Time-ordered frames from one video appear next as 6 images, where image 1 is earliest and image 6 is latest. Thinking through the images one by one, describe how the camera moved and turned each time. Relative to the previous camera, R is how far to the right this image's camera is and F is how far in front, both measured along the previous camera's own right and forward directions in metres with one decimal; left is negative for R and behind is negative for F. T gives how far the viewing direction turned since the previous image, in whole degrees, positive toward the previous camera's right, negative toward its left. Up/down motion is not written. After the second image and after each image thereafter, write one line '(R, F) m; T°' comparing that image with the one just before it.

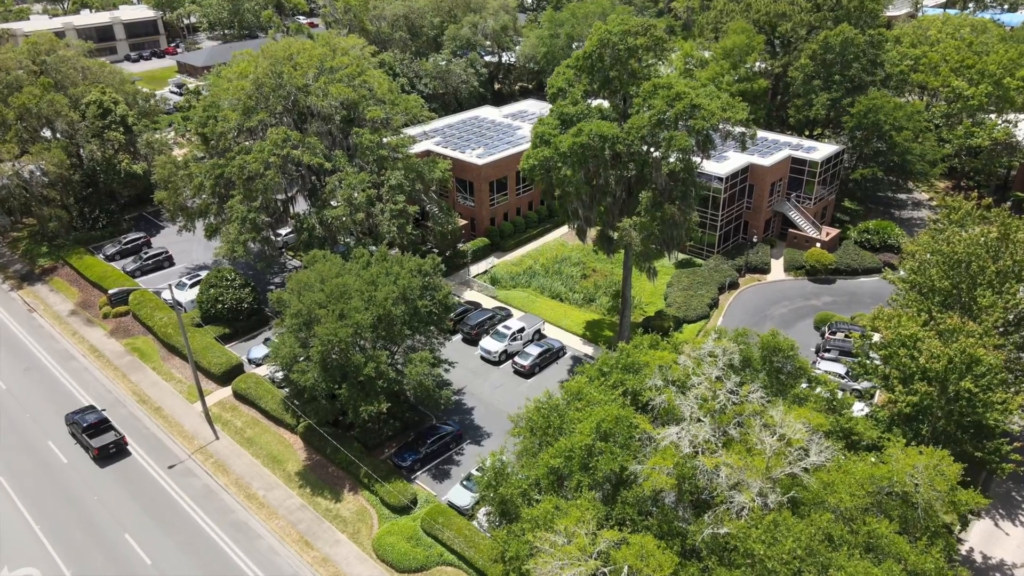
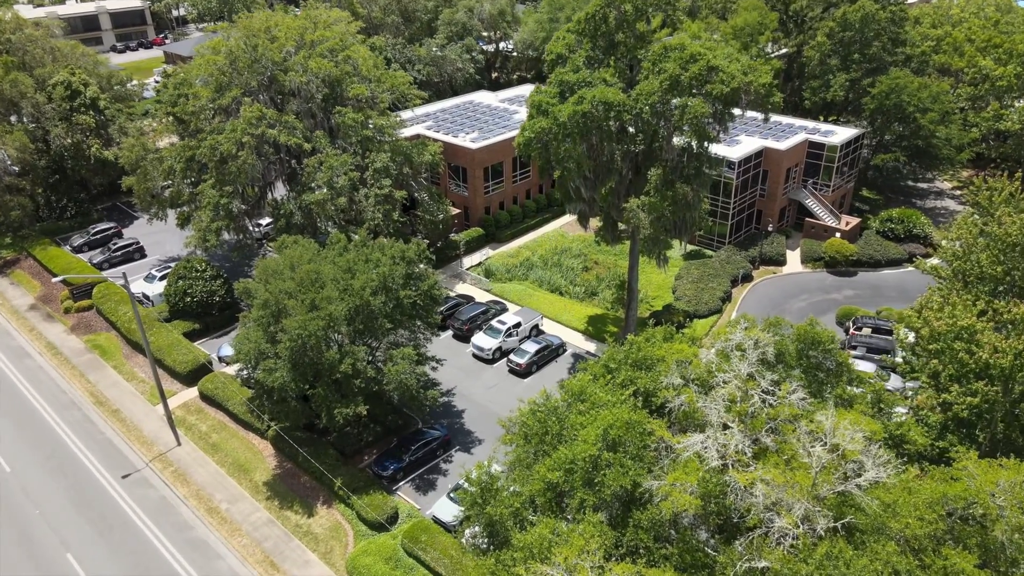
(+0.2, +3.0) m; 0°
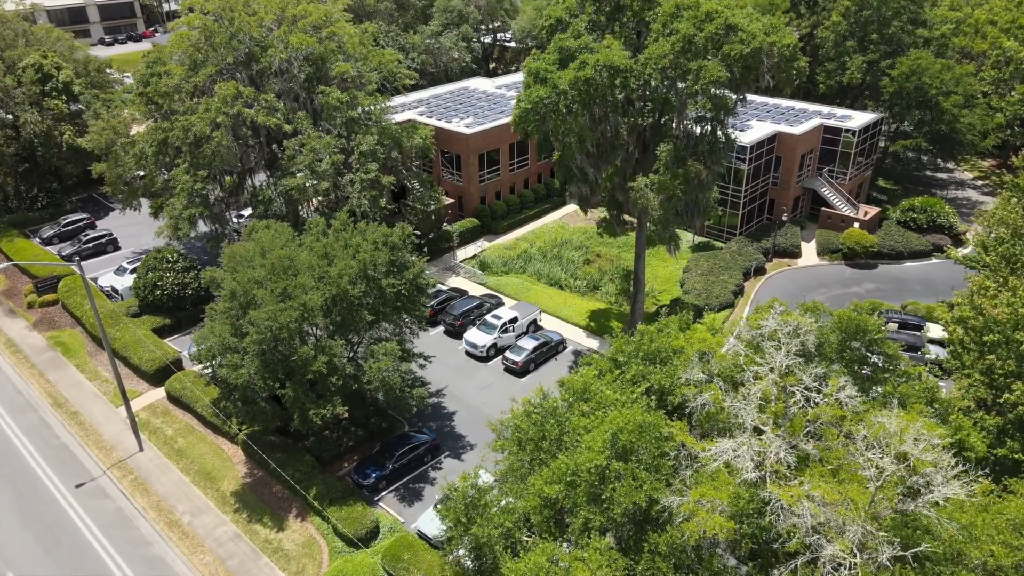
(+0.2, +2.4) m; 0°
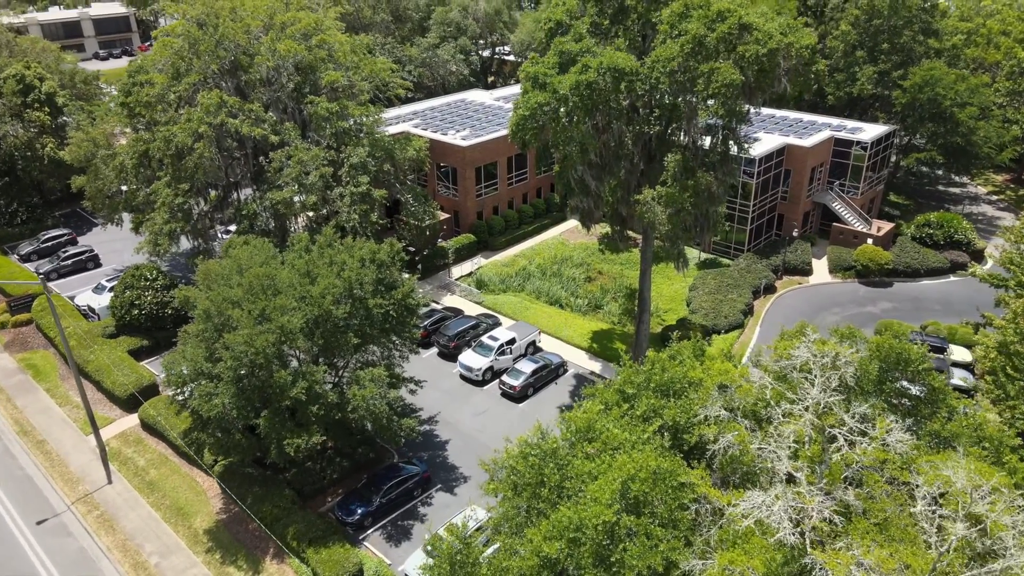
(+0.1, +1.6) m; 0°
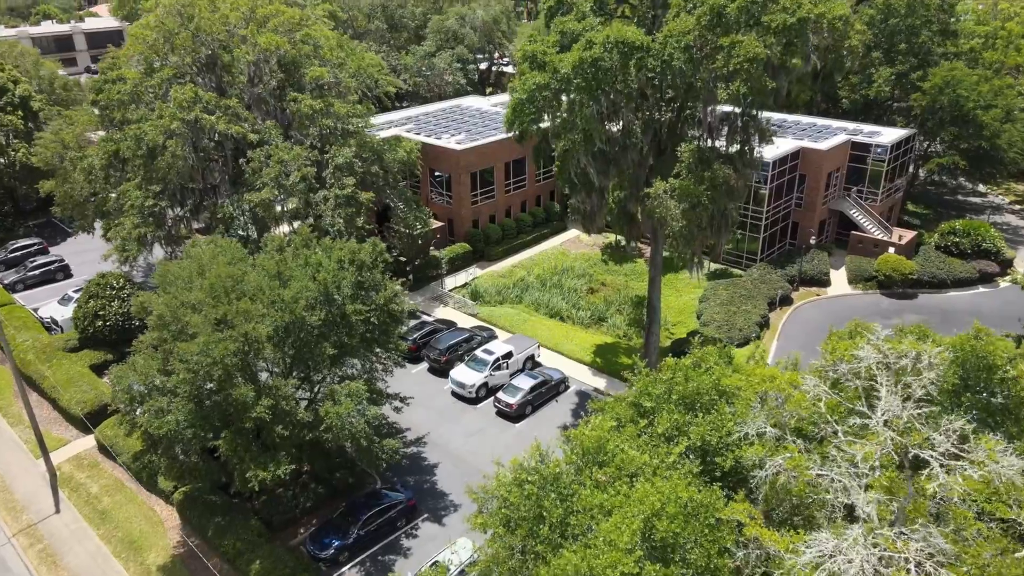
(+0.1, +2.3) m; 0°
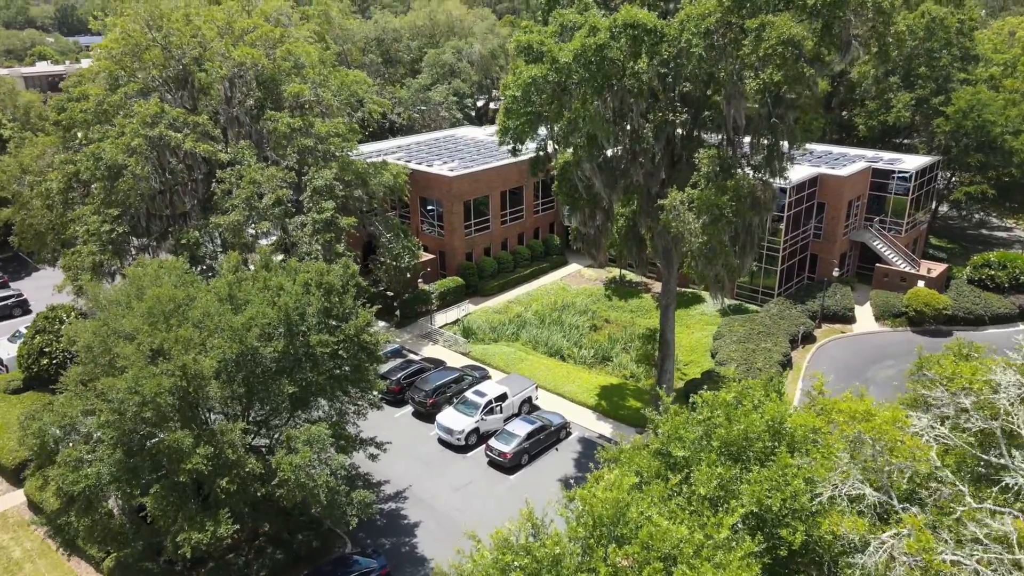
(+0.2, +2.7) m; 0°
